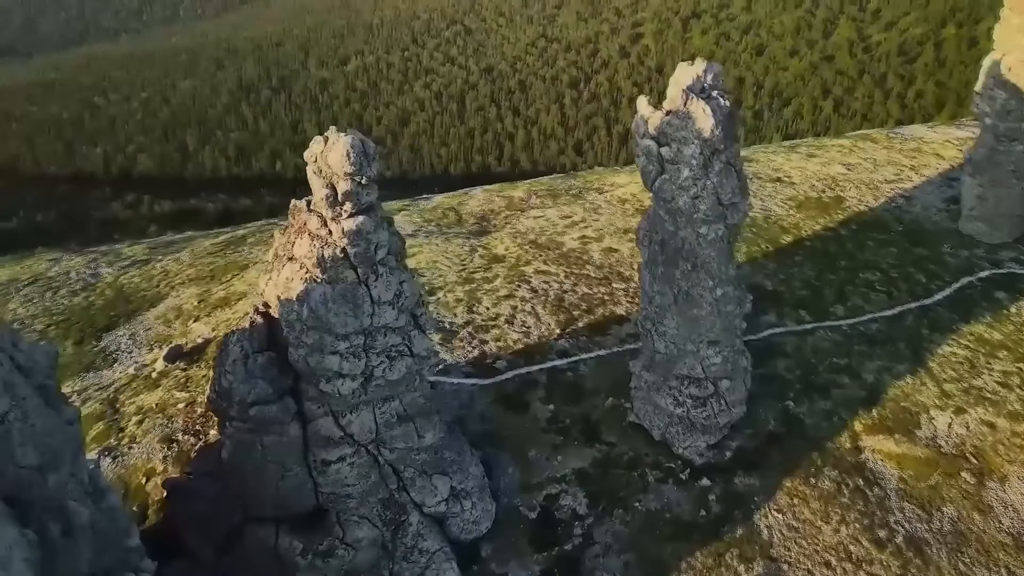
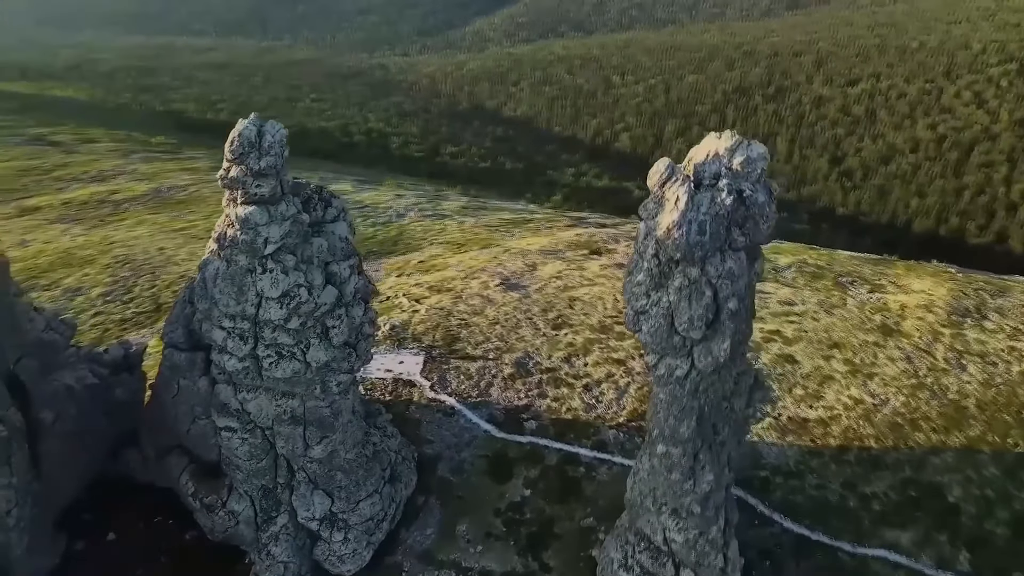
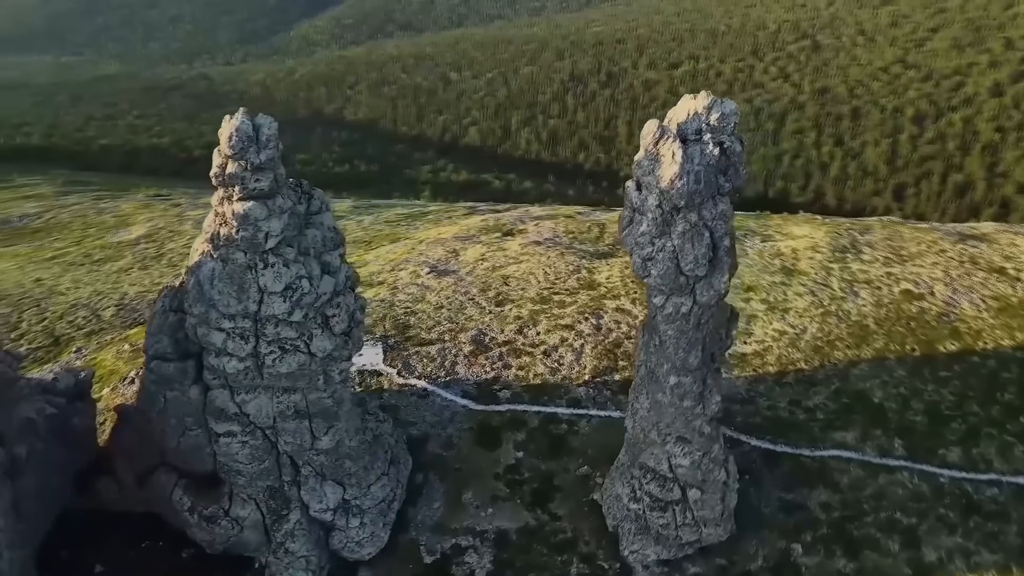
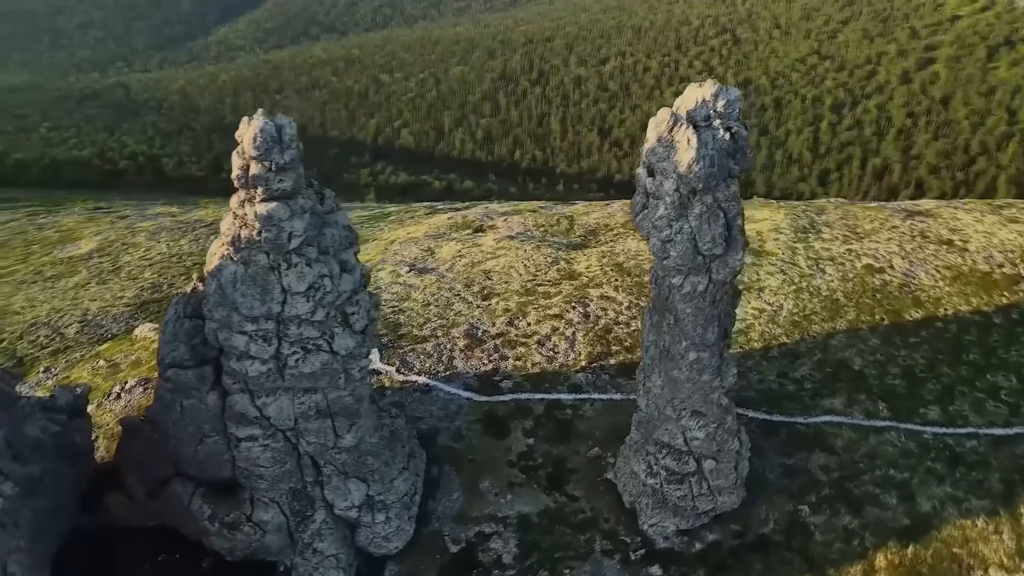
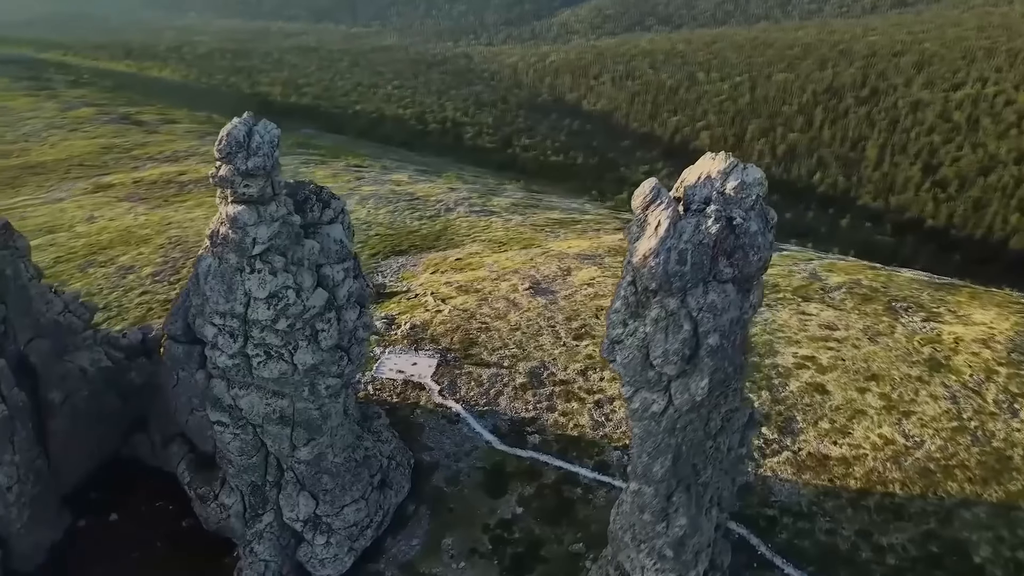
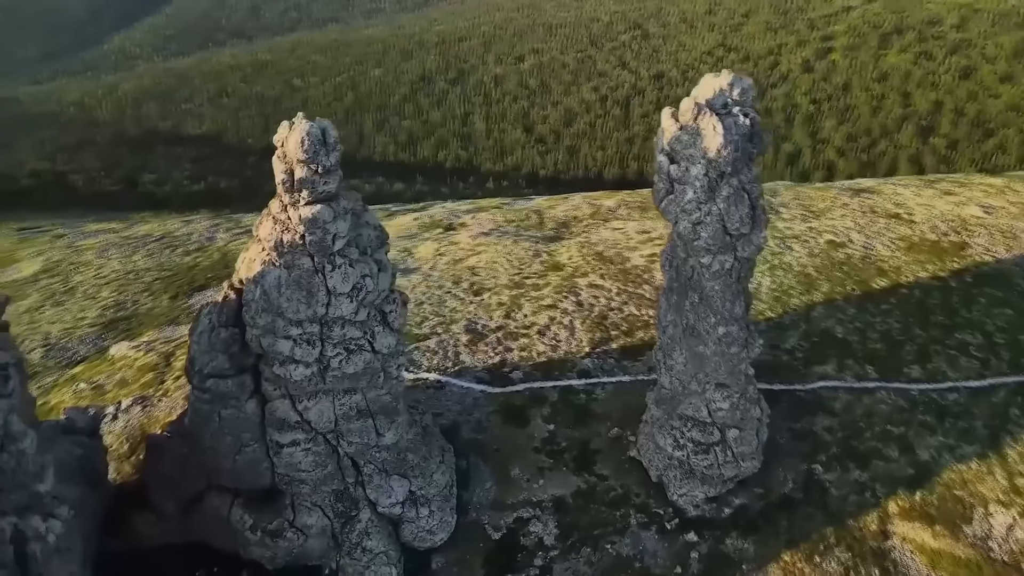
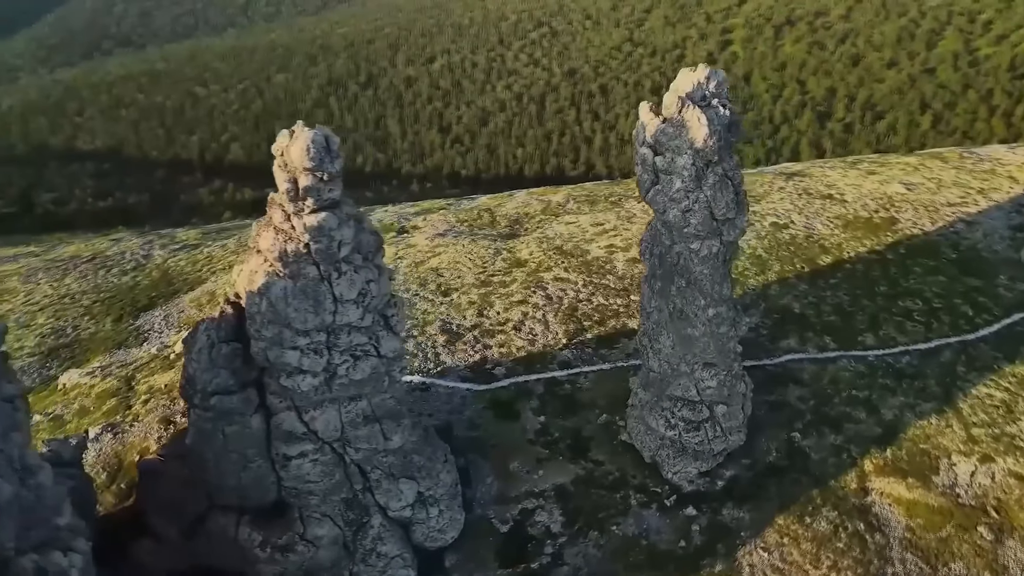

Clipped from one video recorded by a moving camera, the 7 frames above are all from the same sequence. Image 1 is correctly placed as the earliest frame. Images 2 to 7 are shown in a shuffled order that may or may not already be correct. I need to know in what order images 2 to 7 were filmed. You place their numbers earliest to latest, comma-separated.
7, 6, 4, 3, 2, 5
